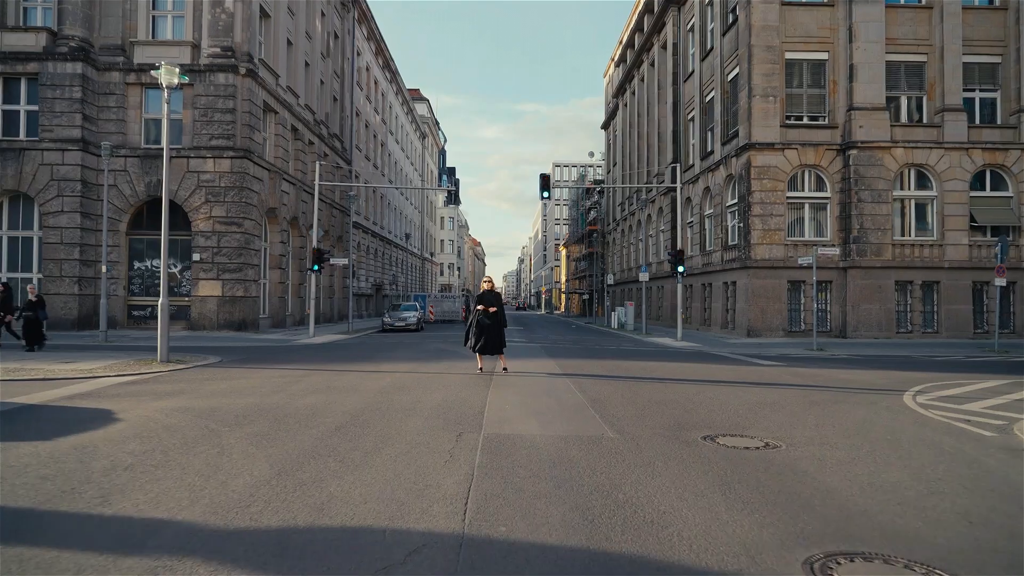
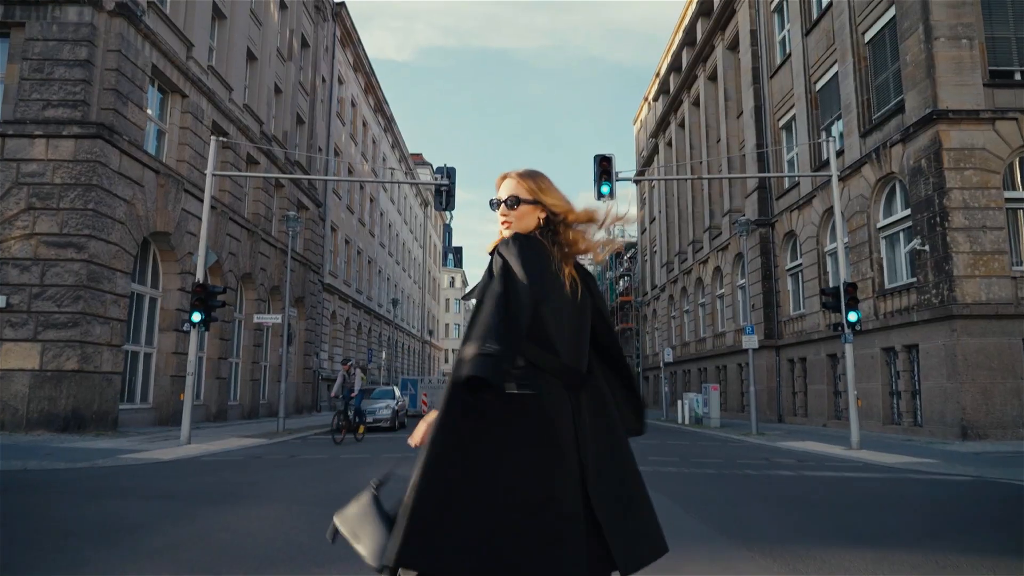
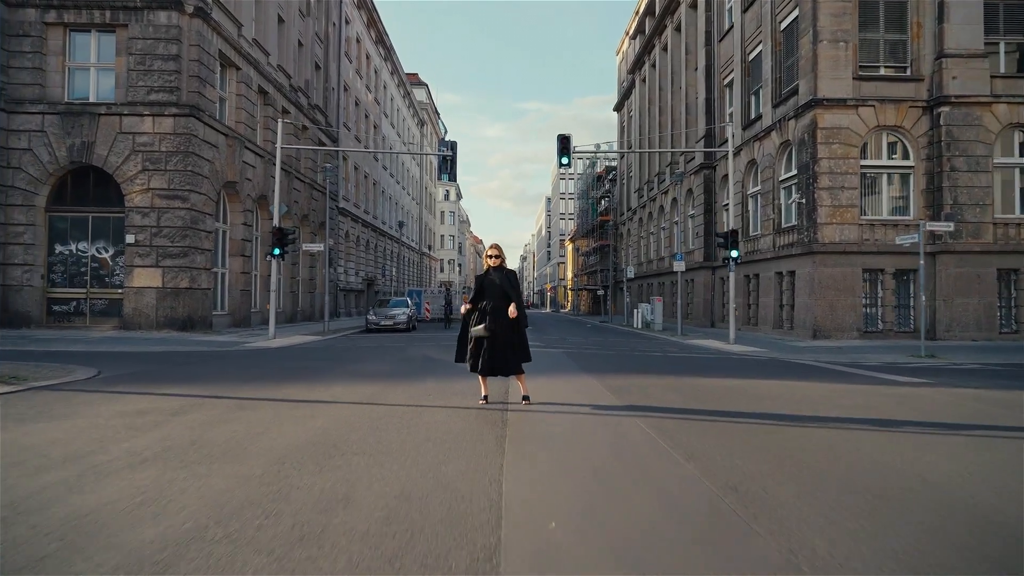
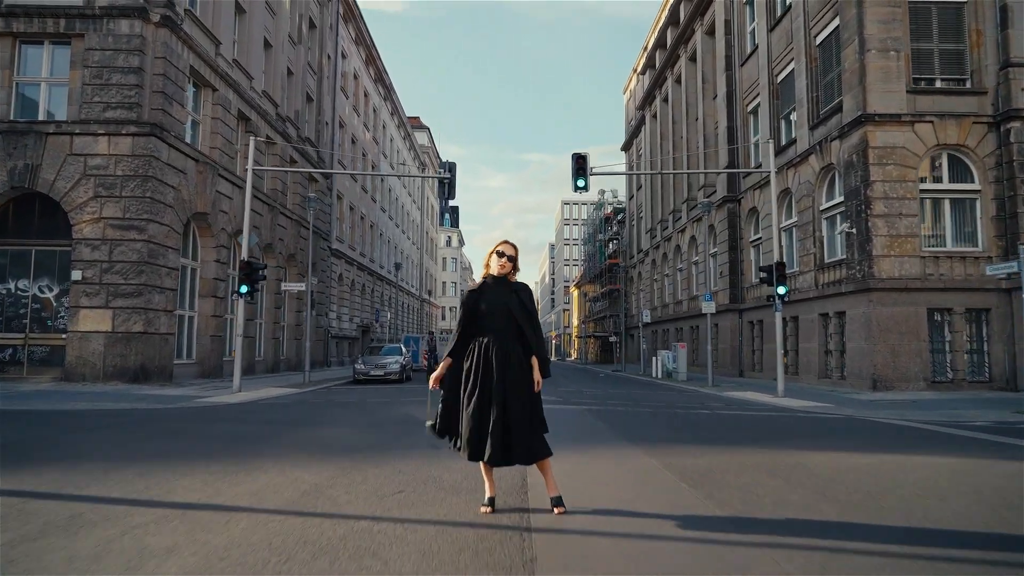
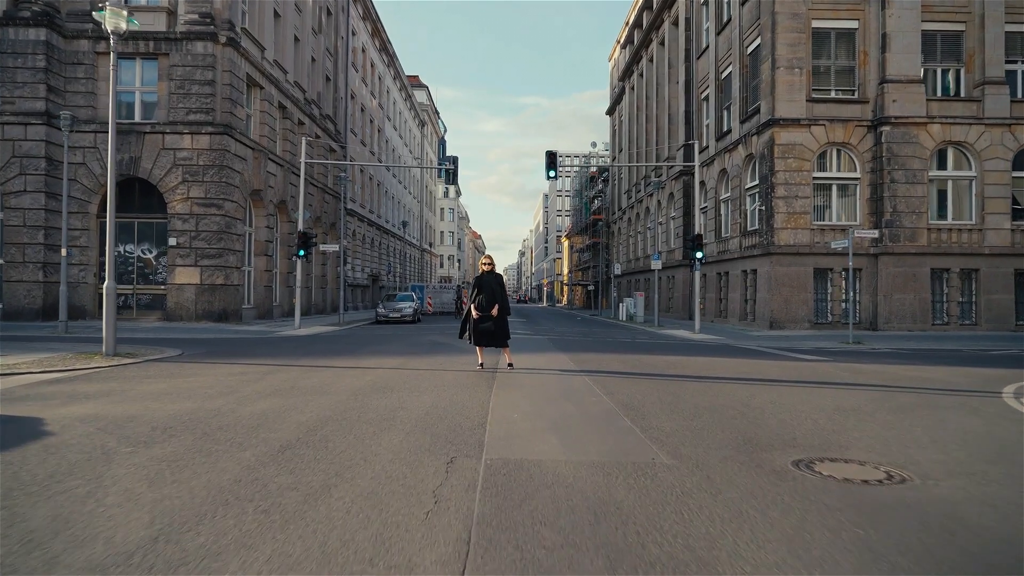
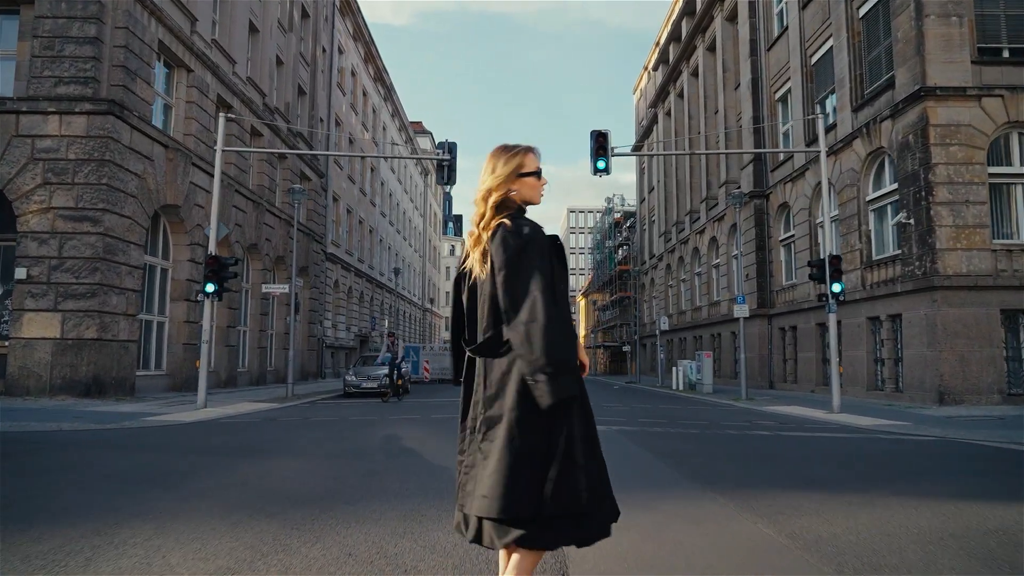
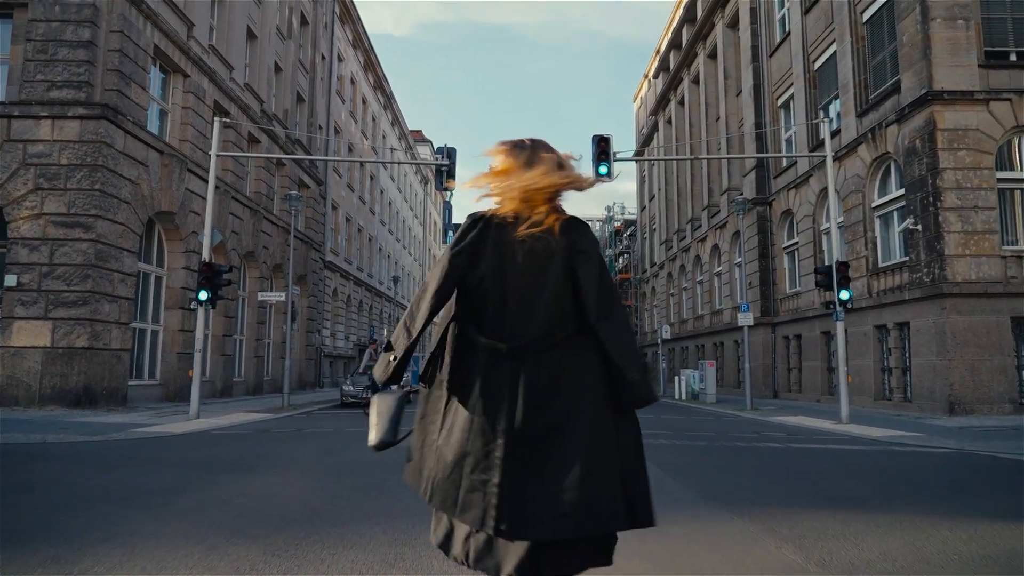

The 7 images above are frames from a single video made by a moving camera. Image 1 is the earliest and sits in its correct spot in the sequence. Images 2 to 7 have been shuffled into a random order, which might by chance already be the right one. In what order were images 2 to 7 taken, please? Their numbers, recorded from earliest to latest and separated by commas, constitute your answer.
5, 3, 4, 6, 7, 2
